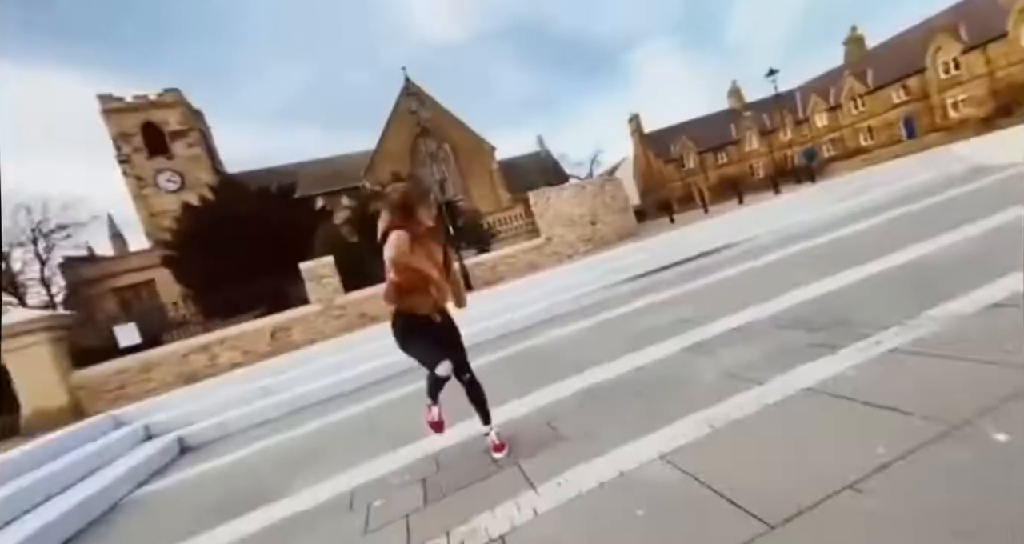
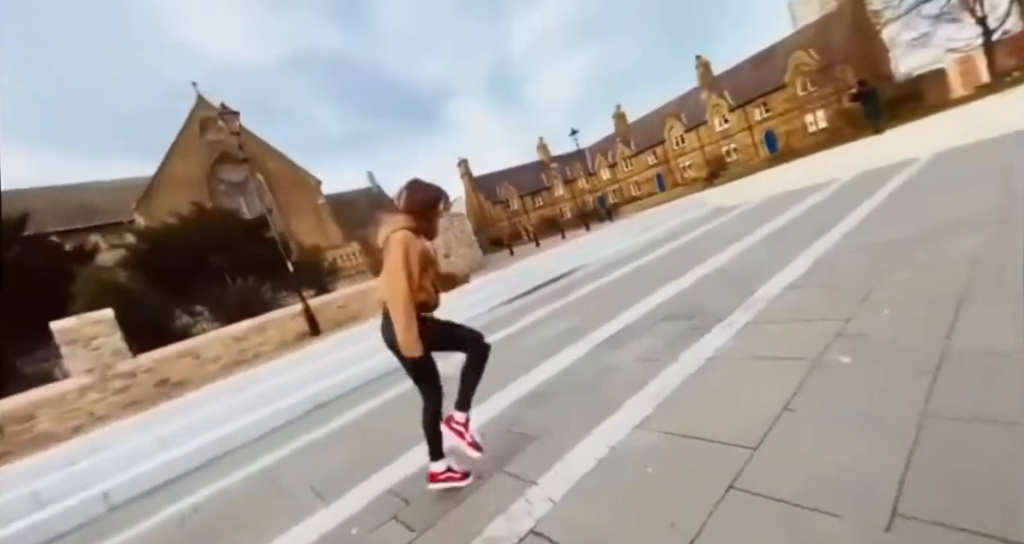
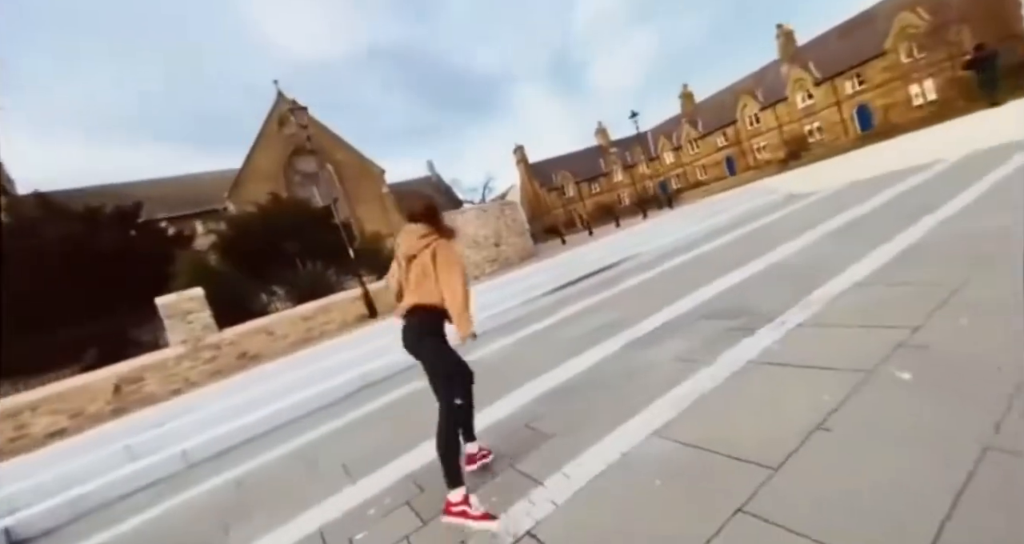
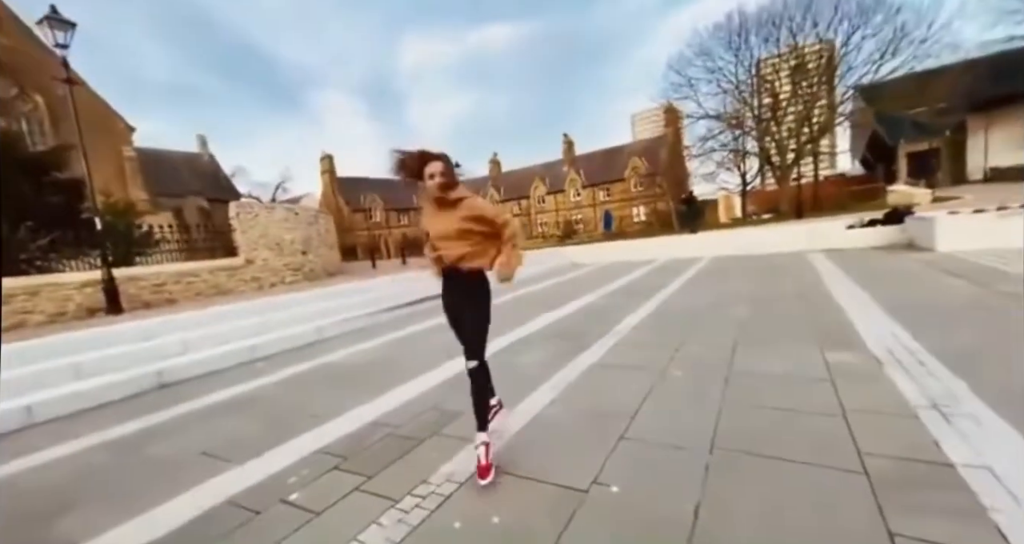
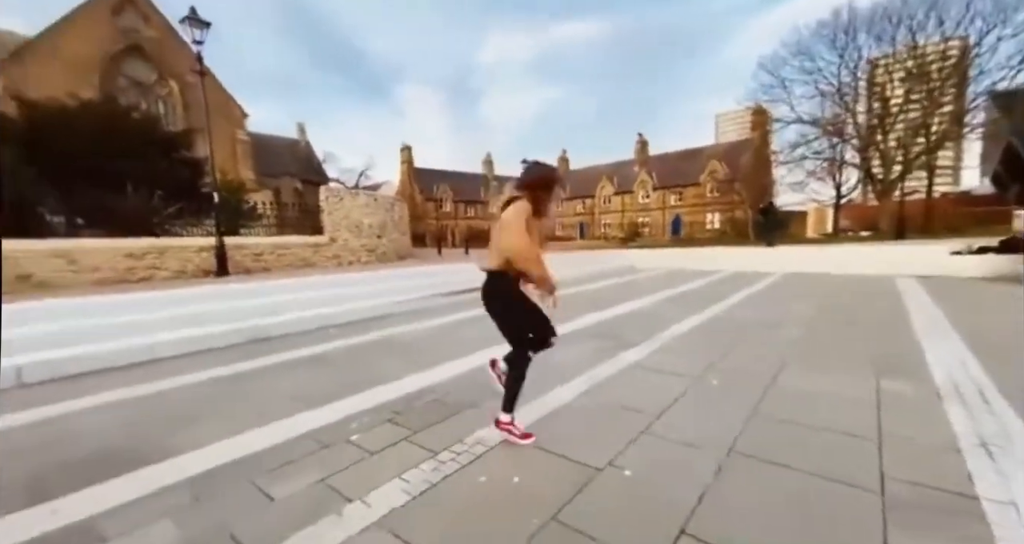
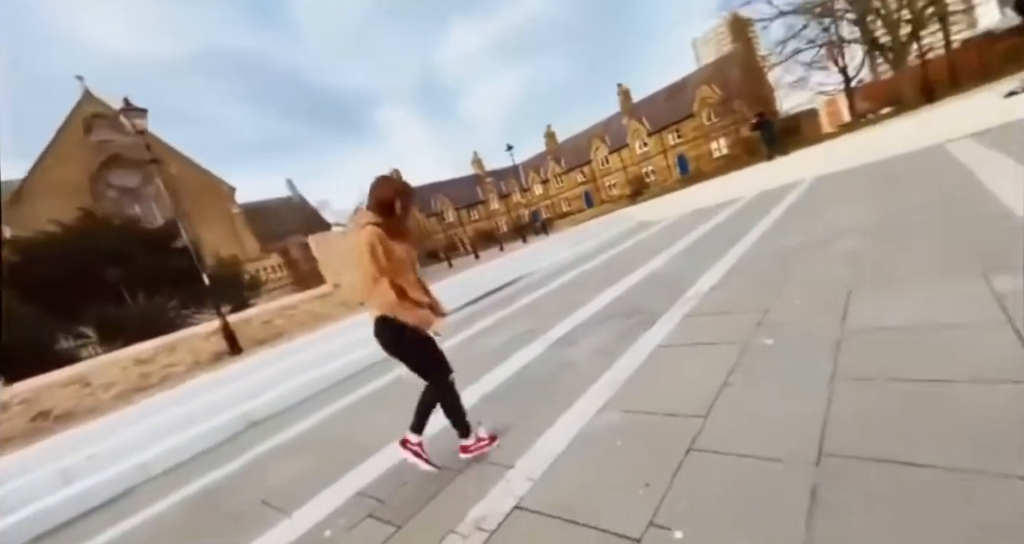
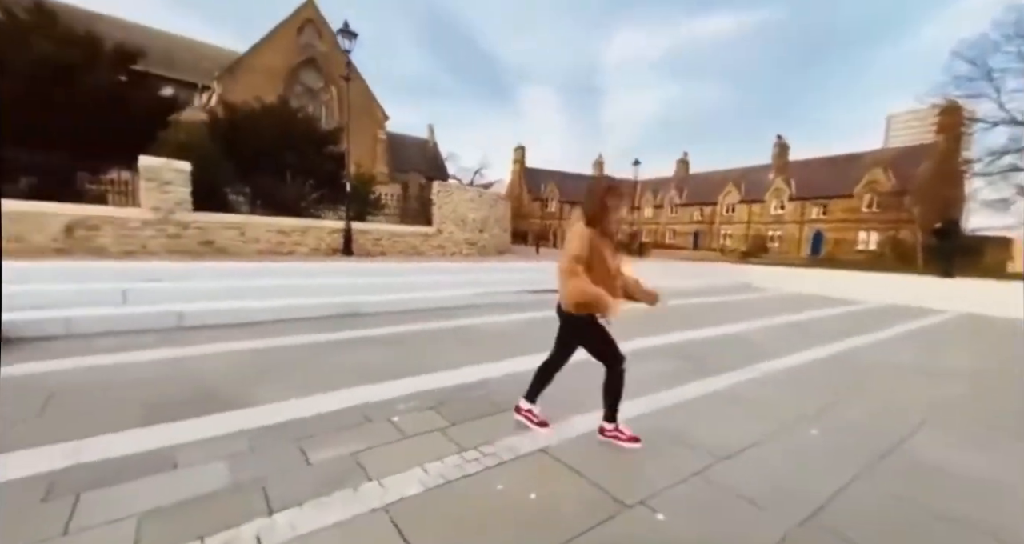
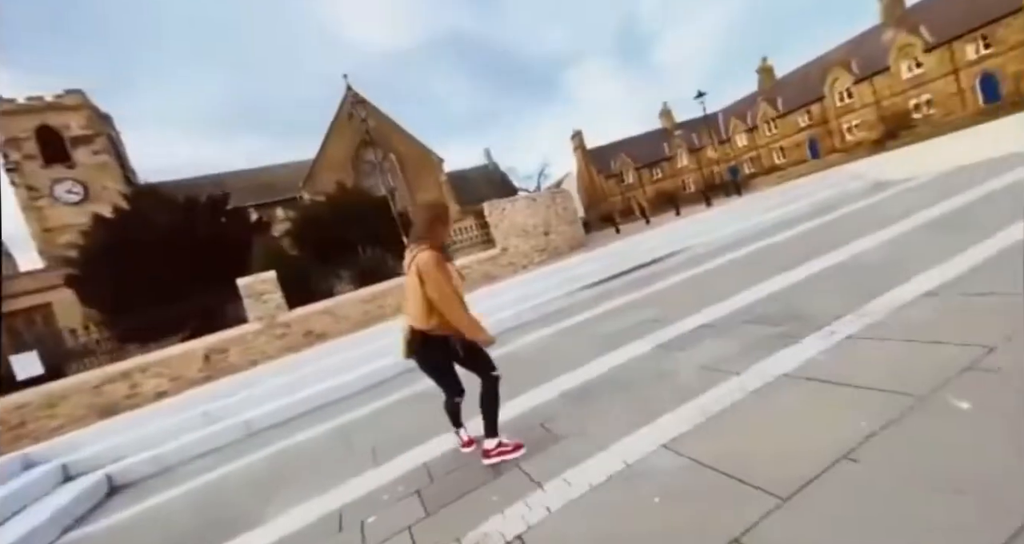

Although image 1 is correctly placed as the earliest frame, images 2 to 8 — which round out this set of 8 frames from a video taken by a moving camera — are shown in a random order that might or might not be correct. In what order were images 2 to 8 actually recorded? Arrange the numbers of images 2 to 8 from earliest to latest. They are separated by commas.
8, 3, 2, 6, 4, 5, 7
